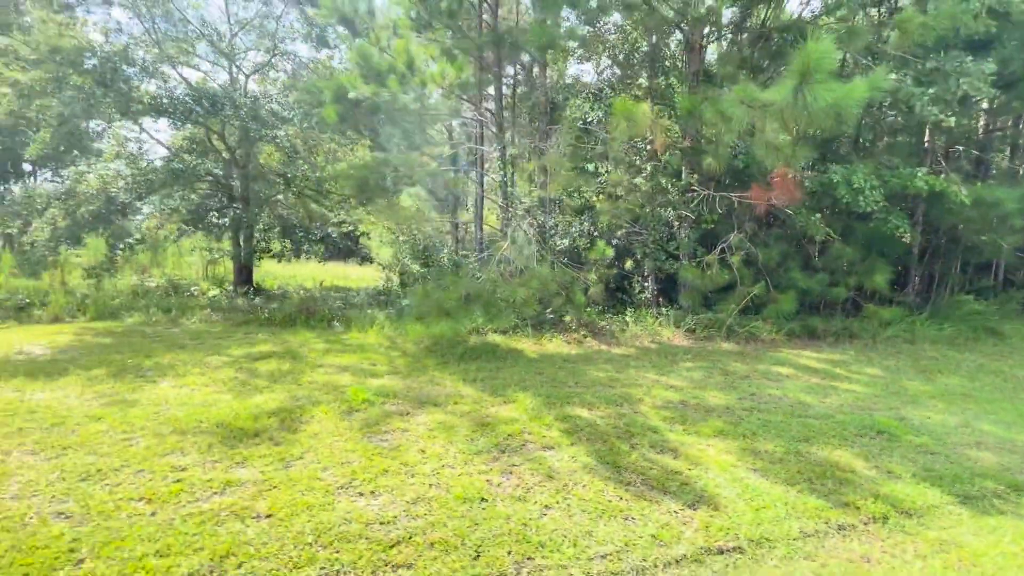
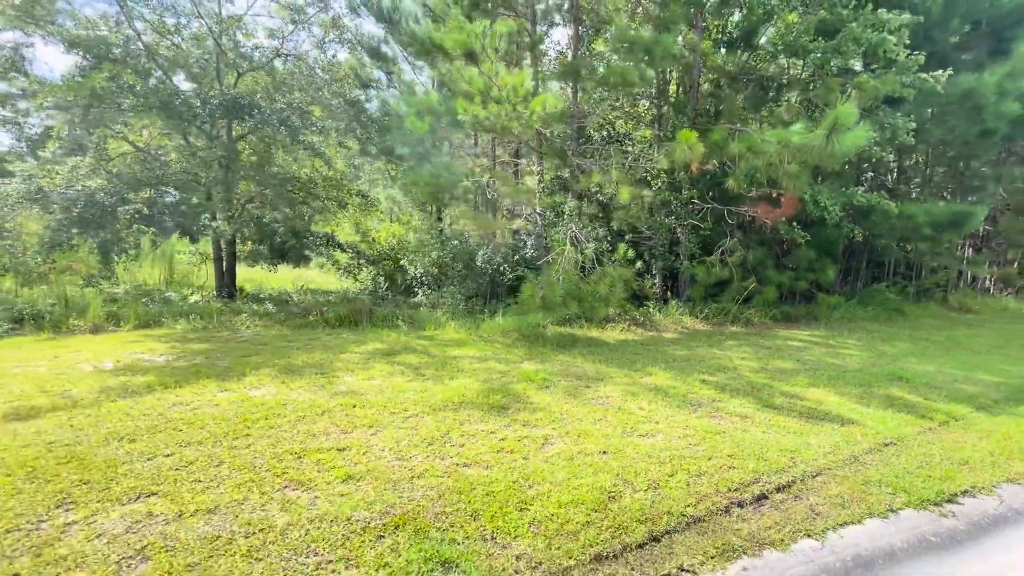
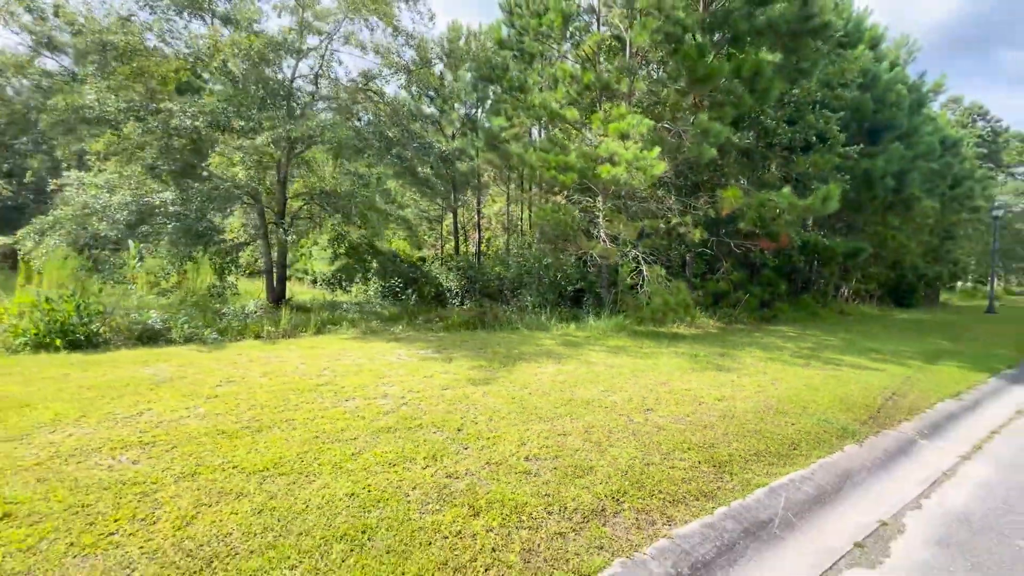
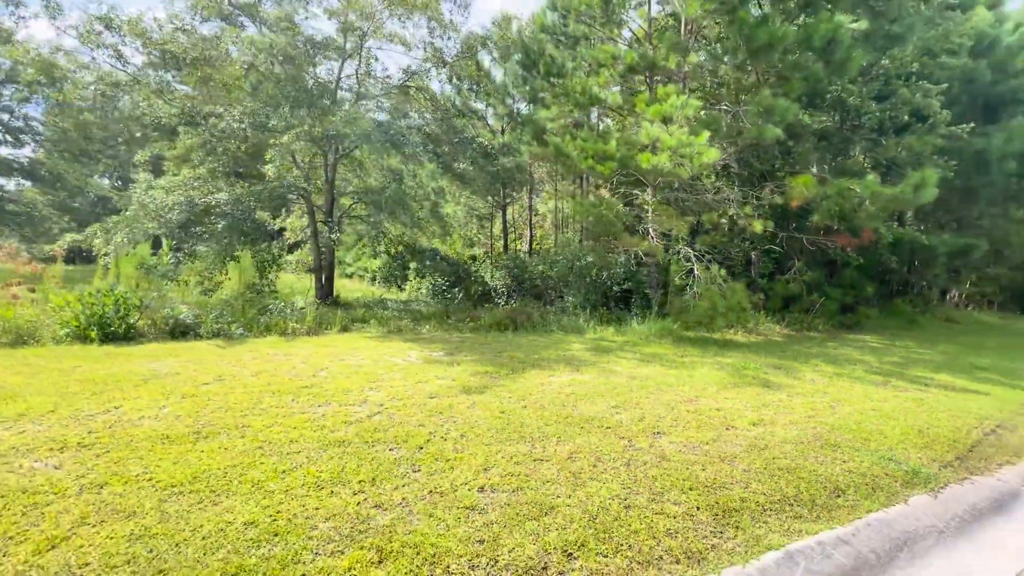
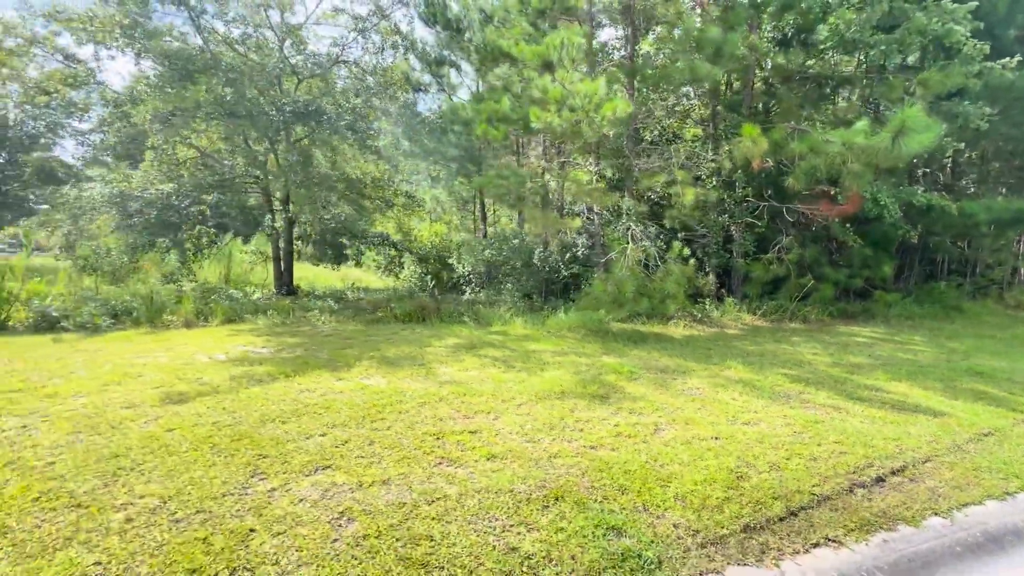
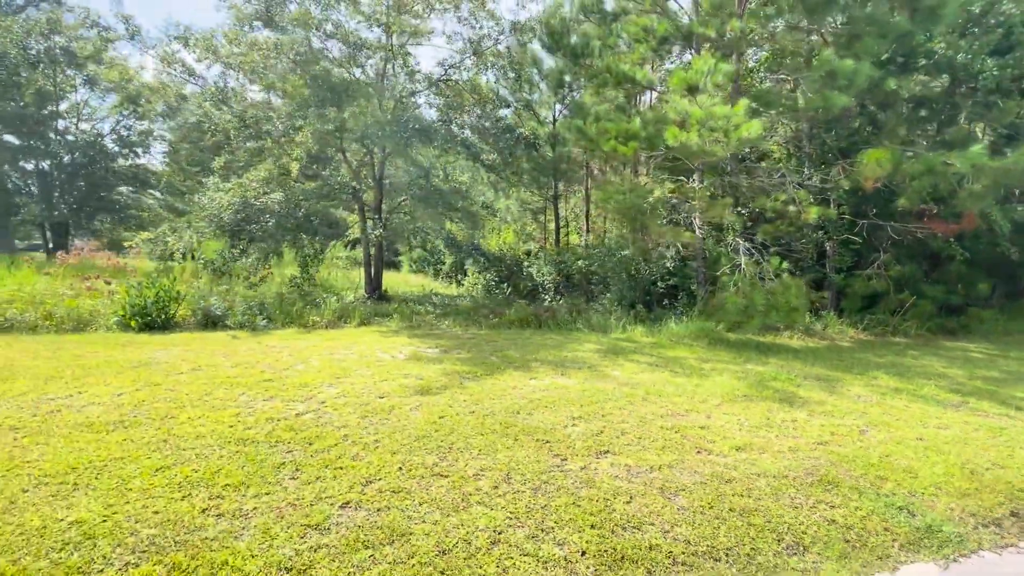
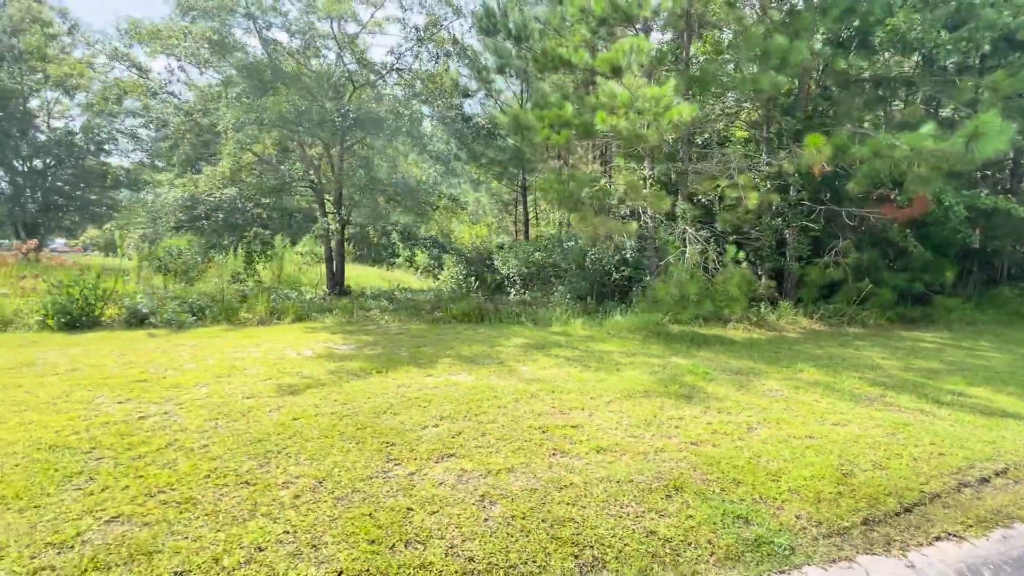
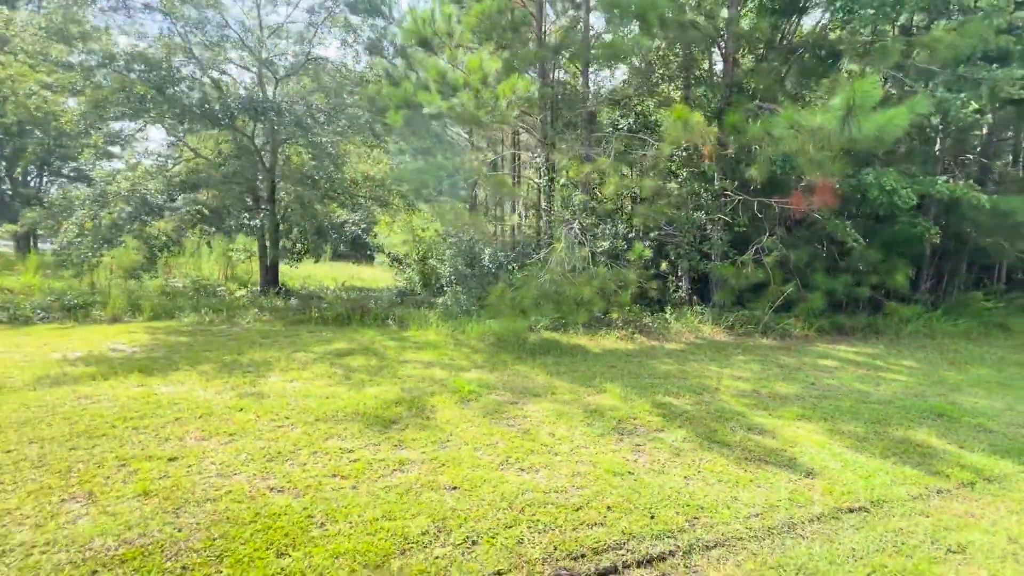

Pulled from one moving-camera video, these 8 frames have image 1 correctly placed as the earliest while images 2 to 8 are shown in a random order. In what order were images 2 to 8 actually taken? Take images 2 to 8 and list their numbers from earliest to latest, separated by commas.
8, 2, 5, 7, 6, 4, 3
